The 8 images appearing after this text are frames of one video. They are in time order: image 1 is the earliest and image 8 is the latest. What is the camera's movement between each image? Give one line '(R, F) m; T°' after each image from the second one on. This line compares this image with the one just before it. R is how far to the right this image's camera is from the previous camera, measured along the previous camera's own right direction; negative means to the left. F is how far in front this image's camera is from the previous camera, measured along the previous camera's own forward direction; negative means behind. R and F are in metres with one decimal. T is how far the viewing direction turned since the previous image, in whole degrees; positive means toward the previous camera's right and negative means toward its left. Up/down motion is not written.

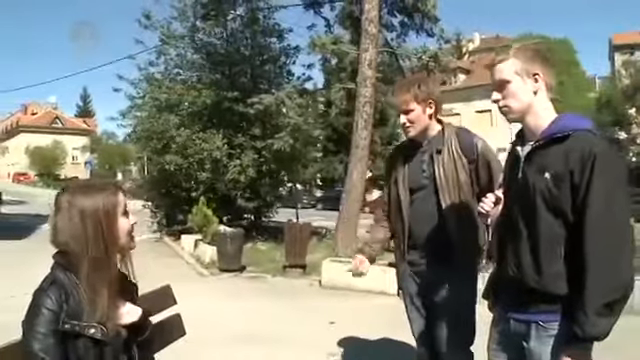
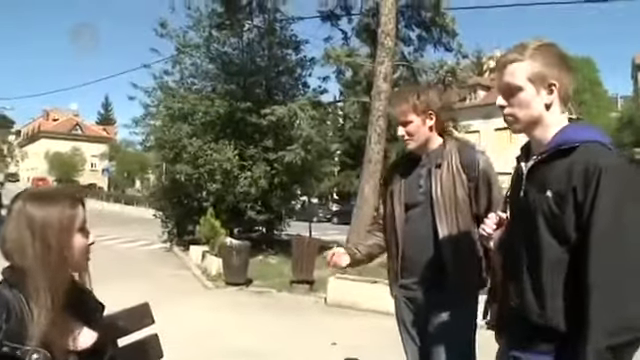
(+0.1, +0.2) m; -1°
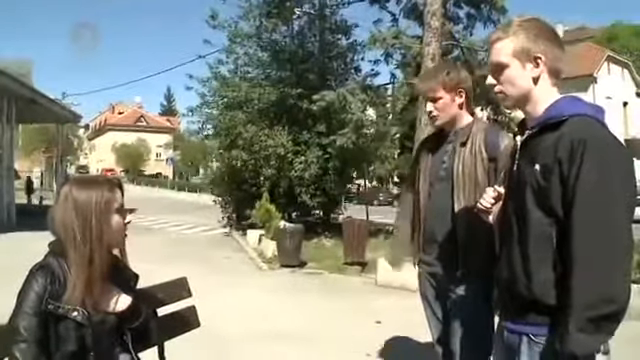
(+0.2, -0.1) m; -5°
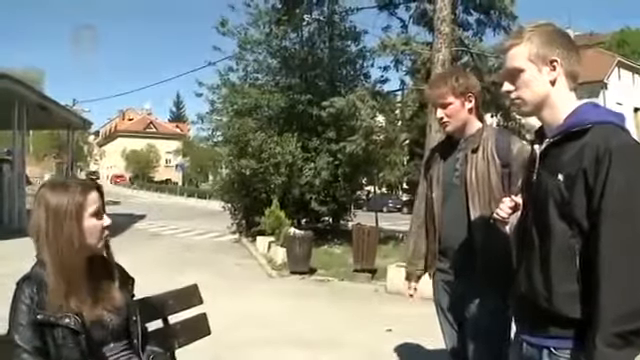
(0.0, 0.0) m; -1°
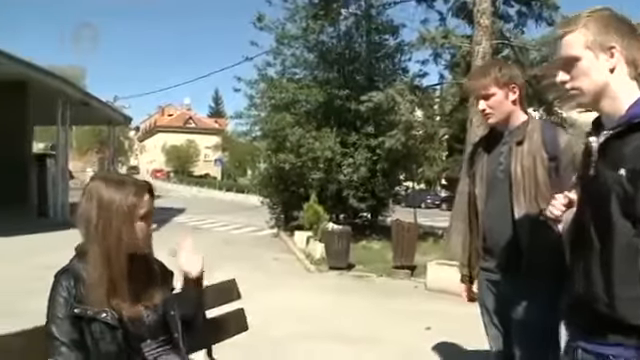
(0.0, +0.1) m; -3°
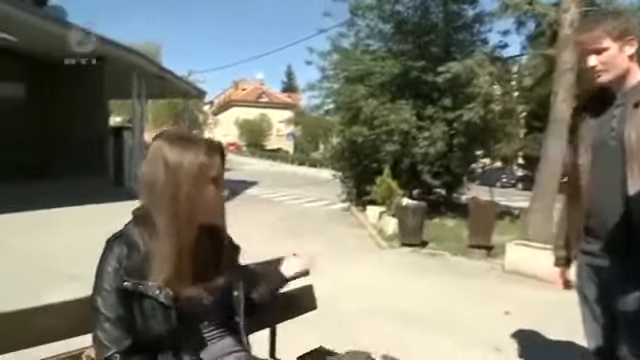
(0.0, +0.4) m; -5°
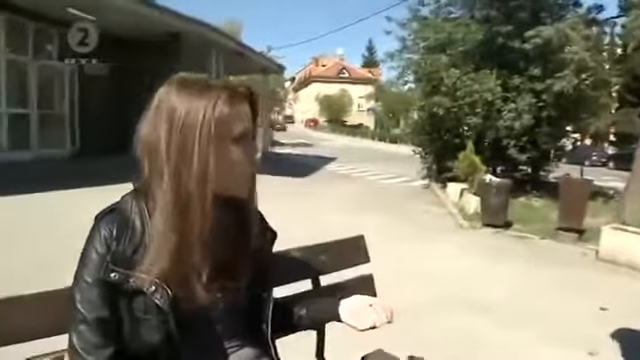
(+0.1, +0.8) m; -6°
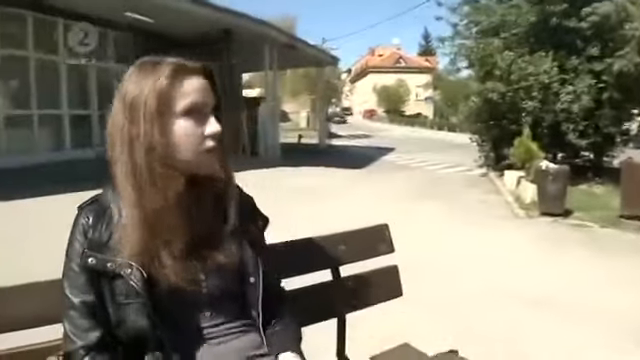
(+0.2, +0.4) m; -4°
